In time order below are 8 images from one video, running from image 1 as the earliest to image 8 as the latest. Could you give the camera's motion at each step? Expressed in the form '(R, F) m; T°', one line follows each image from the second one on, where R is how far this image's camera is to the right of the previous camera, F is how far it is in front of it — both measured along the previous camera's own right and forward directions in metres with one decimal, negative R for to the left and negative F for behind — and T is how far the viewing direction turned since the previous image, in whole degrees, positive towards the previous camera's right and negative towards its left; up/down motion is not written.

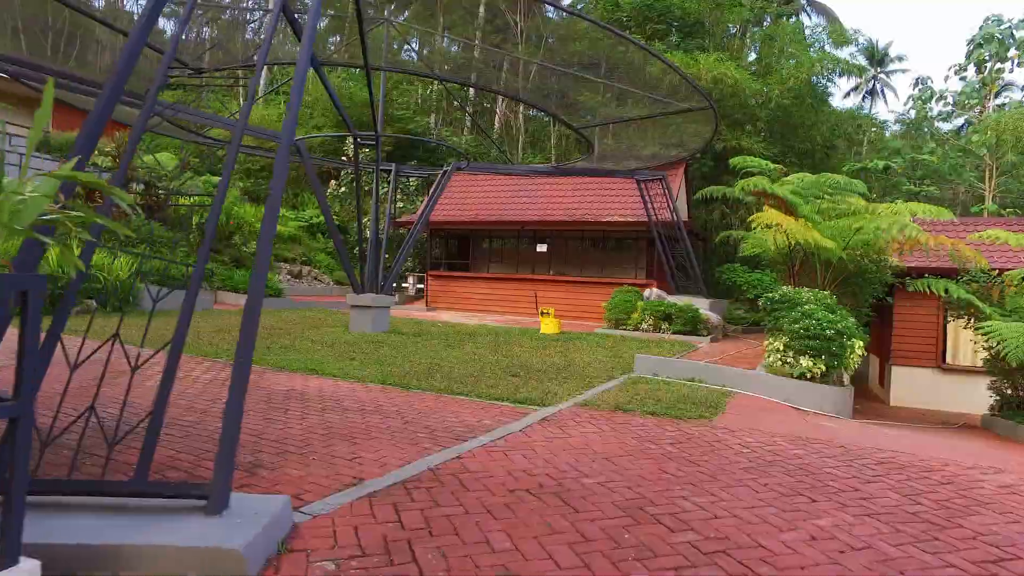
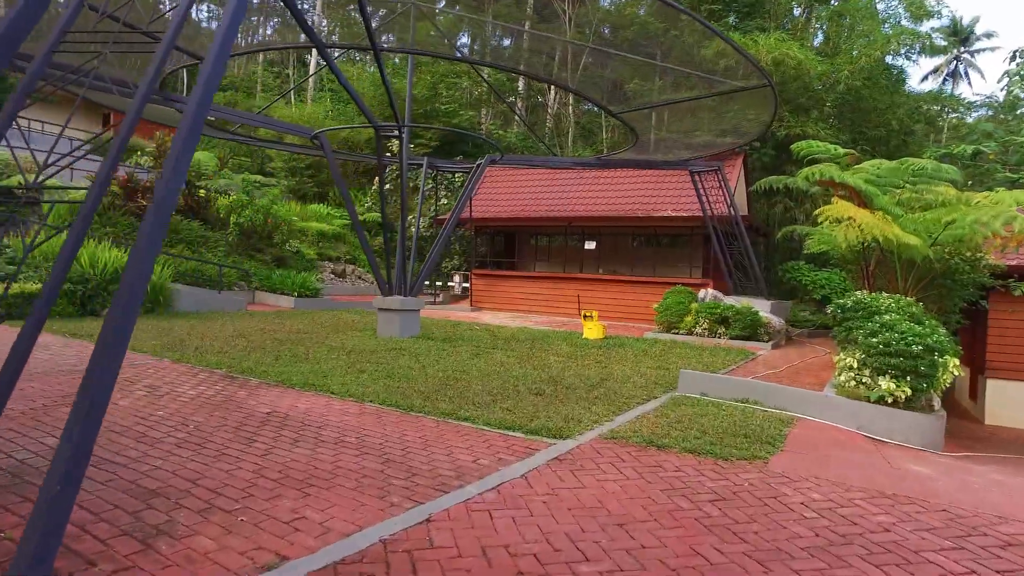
(+0.3, +0.8) m; -5°
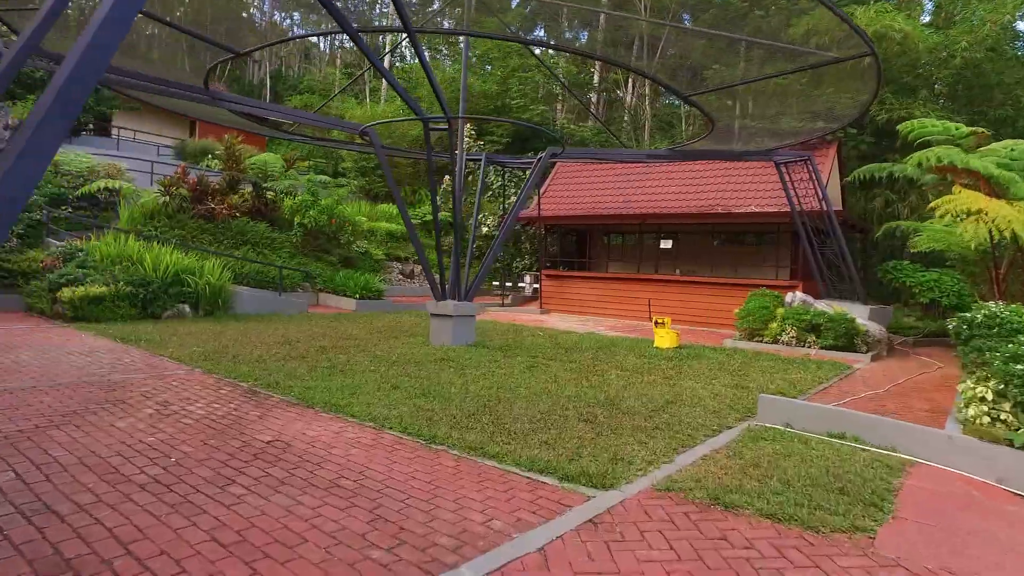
(+0.2, +0.8) m; -7°
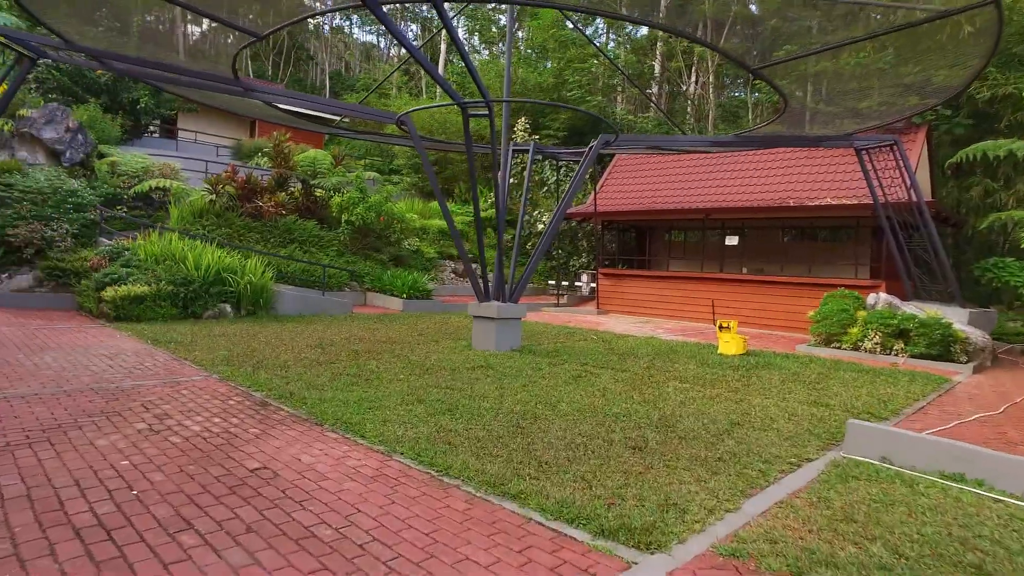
(+0.2, +0.7) m; -5°
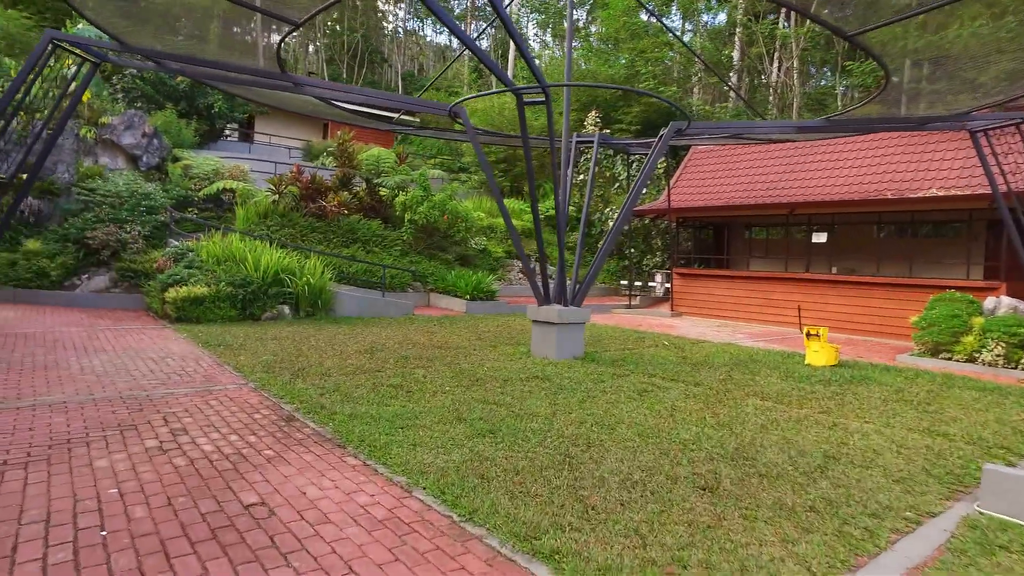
(+0.2, +0.6) m; -6°
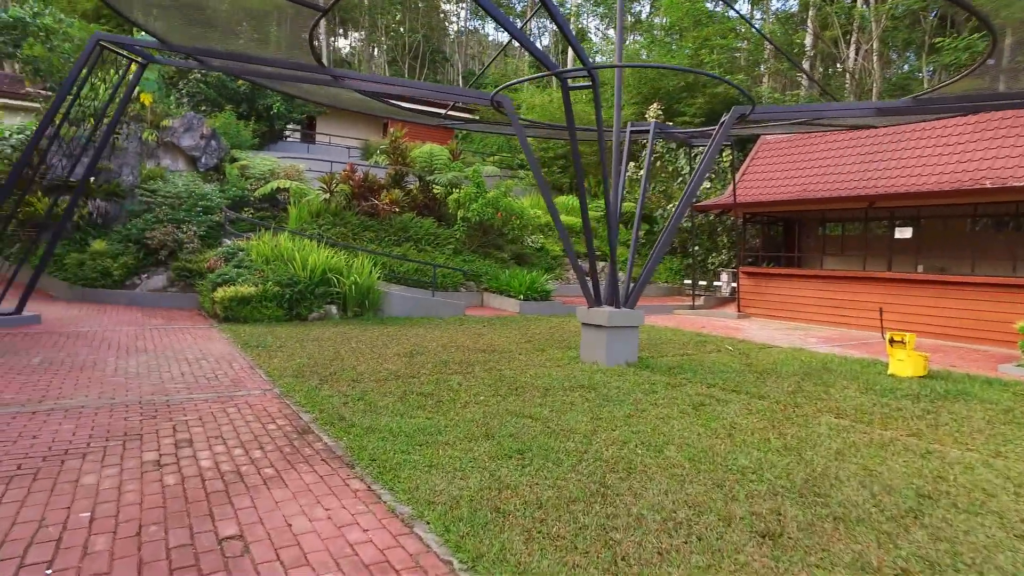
(+0.2, +0.5) m; -5°
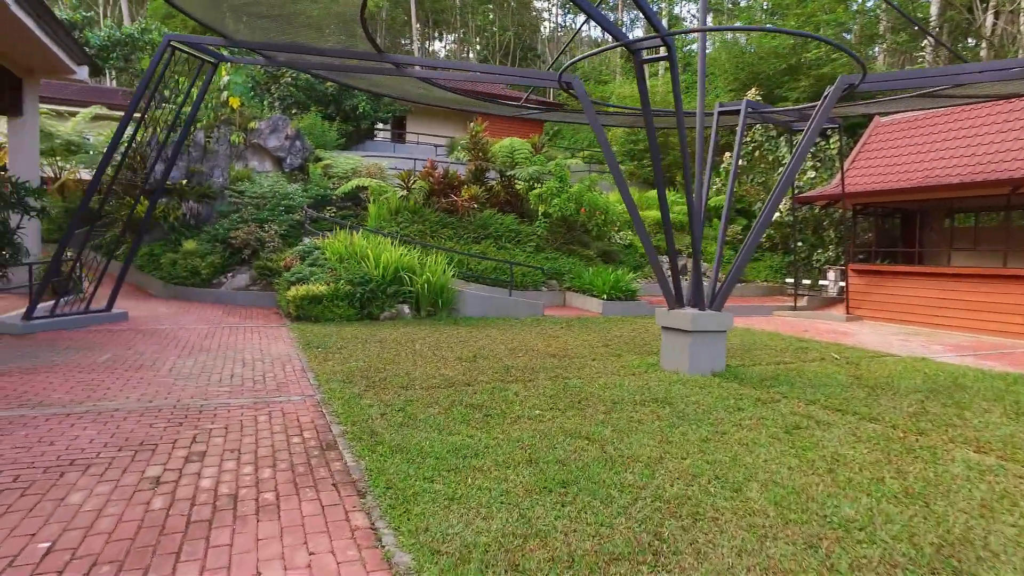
(+0.2, +0.6) m; -8°
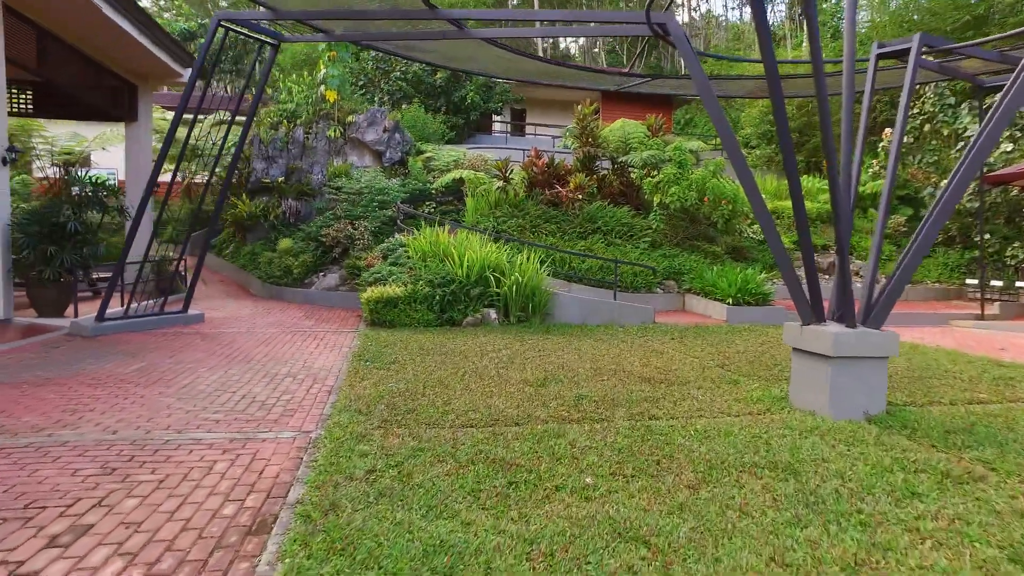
(+0.4, +1.4) m; -11°
